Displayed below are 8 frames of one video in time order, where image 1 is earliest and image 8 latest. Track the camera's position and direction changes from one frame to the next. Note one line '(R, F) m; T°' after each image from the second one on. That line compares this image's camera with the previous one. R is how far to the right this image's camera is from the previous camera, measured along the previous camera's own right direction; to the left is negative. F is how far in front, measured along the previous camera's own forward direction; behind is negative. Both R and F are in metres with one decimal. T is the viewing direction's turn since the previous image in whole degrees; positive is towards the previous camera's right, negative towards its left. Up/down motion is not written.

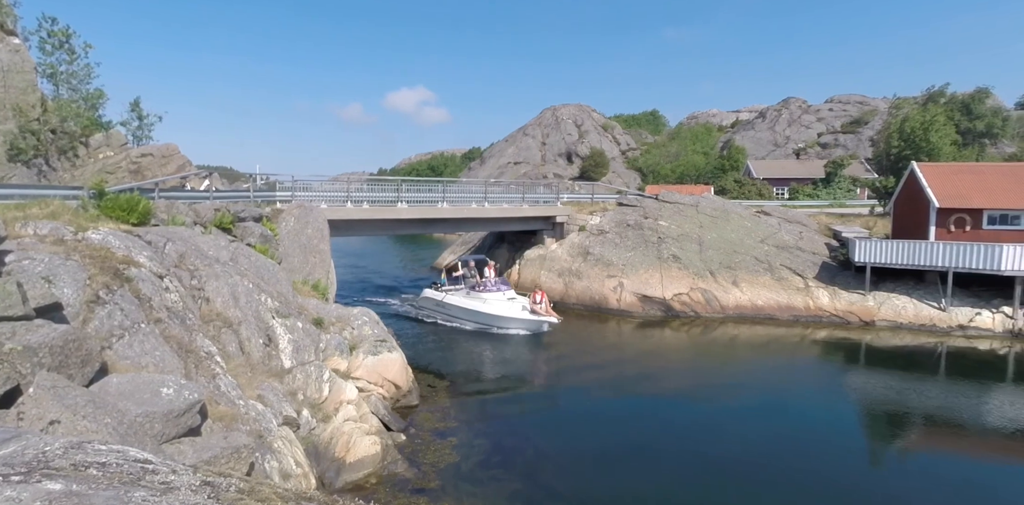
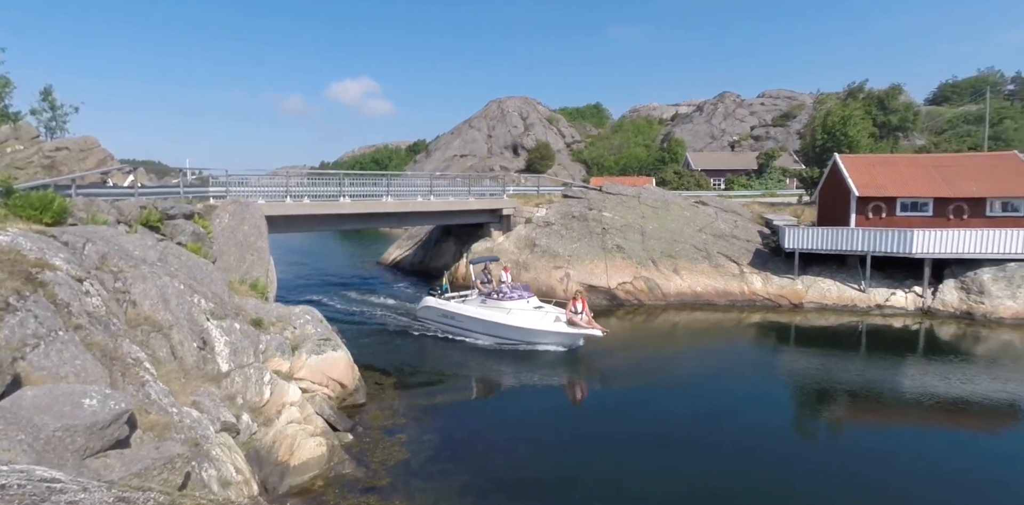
(0.0, +0.1) m; +5°
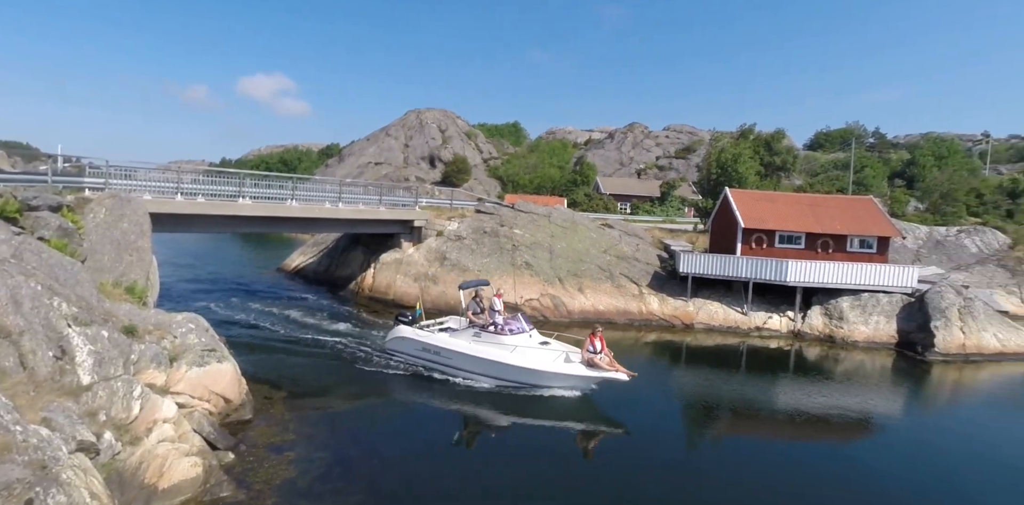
(0.0, +0.2) m; +8°
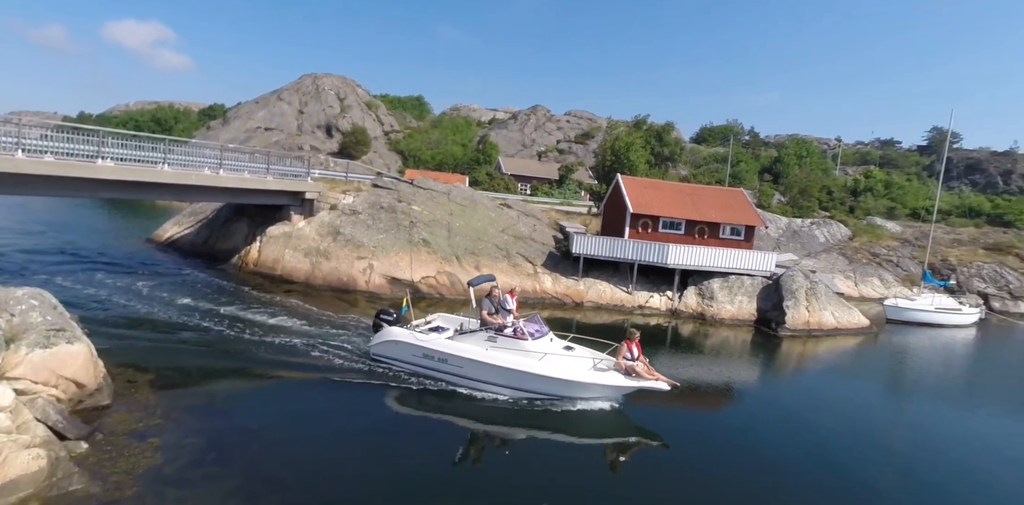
(+0.1, +0.2) m; +10°
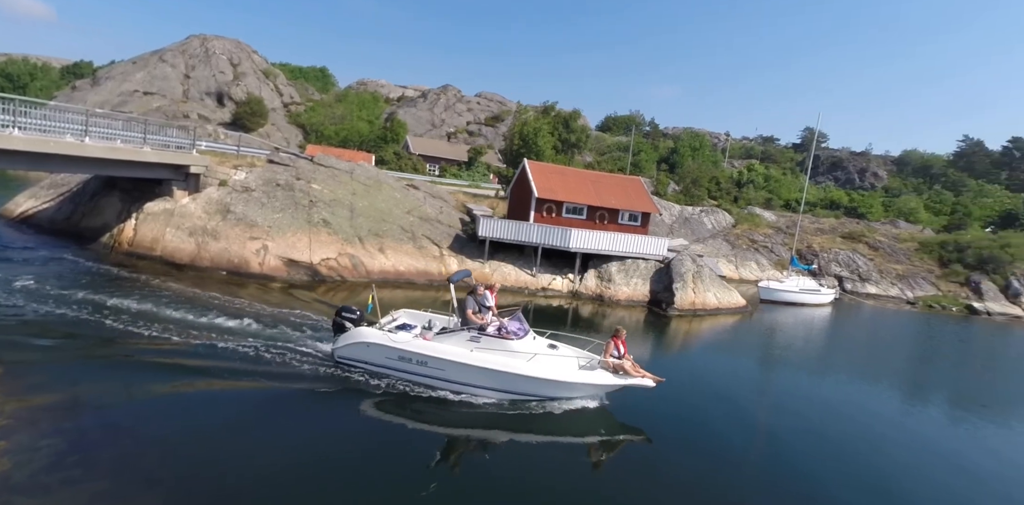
(-0.1, +0.7) m; +9°
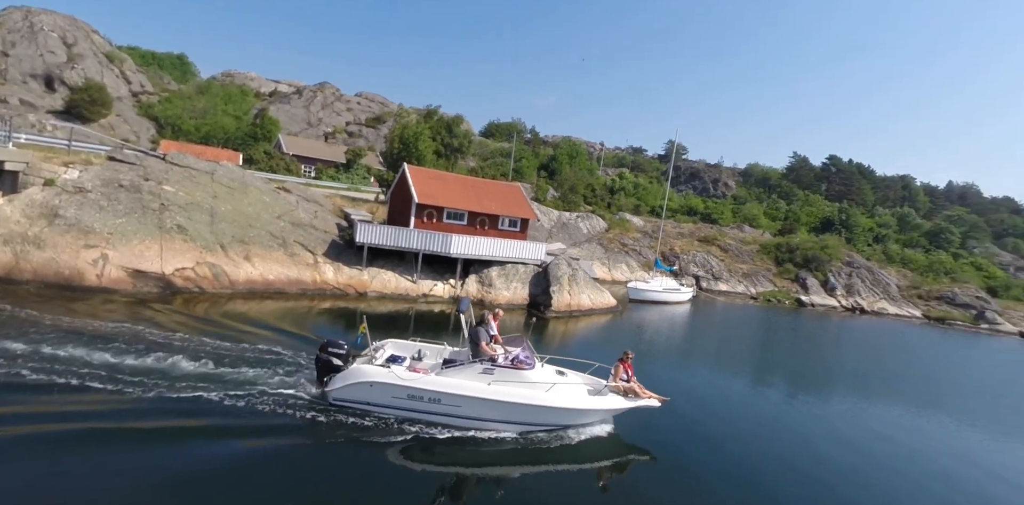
(0.0, +1.1) m; +11°
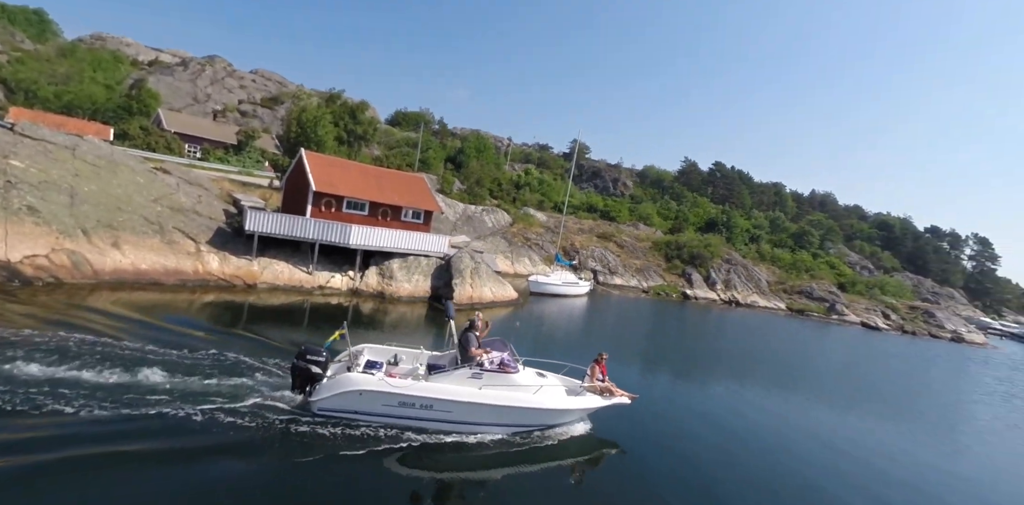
(0.0, +1.0) m; +9°
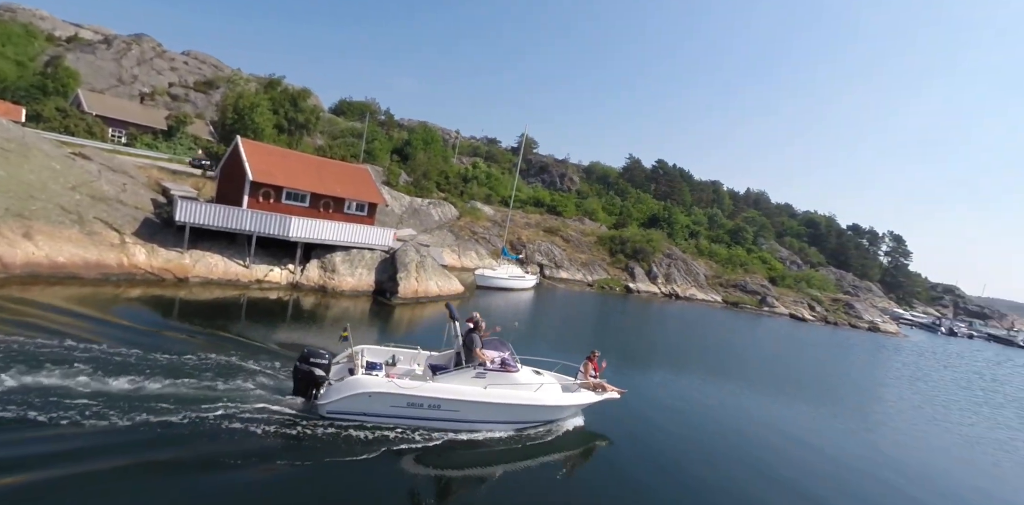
(0.0, +0.7) m; +5°
